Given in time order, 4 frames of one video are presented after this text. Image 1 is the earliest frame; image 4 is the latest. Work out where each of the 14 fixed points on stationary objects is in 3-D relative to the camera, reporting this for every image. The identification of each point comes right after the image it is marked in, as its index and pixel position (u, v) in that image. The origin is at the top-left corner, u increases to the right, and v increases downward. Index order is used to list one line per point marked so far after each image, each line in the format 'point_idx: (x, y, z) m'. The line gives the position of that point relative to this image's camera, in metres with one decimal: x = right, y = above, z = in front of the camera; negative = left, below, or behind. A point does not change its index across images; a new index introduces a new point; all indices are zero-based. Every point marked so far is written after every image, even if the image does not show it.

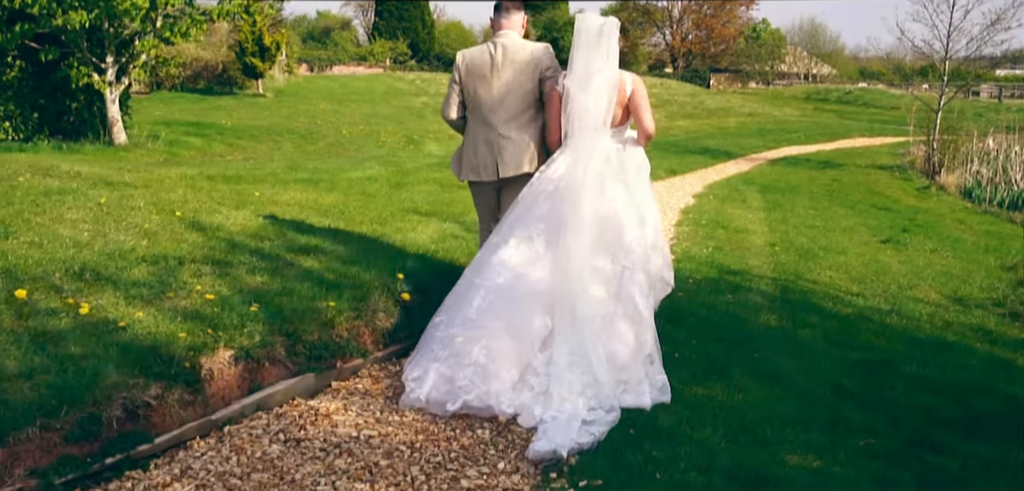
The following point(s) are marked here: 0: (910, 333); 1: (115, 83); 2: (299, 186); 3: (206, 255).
0: (+3.3, -0.7, +6.7) m
1: (-8.6, +3.5, +17.6) m
2: (-2.5, +0.7, +9.5) m
3: (-1.9, -0.1, +5.2) m
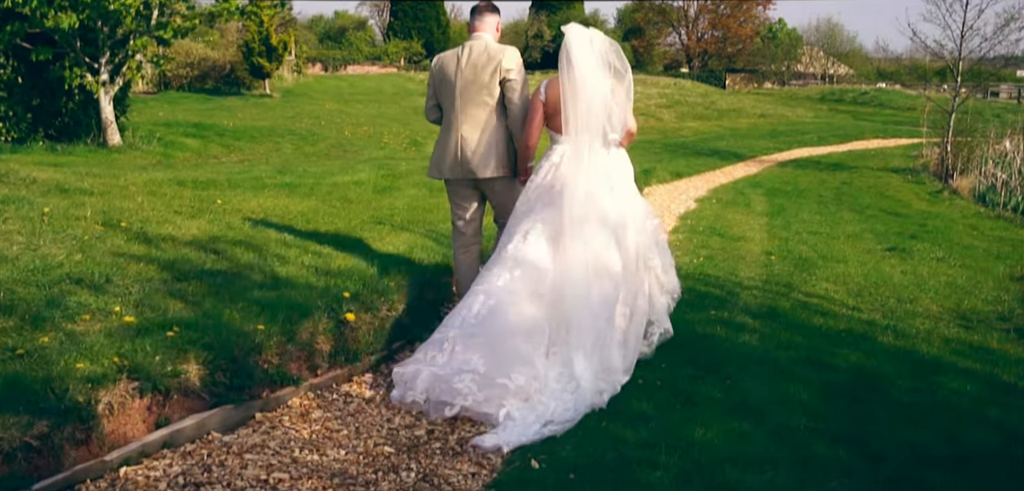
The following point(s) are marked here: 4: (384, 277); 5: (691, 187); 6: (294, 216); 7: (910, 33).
0: (+3.0, -0.8, +6.3) m
1: (-8.6, +3.5, +17.4) m
2: (-2.7, +0.6, +9.2) m
3: (-2.2, -0.1, +4.9) m
4: (-0.9, -0.2, +5.7) m
5: (+4.4, +1.4, +19.9) m
6: (-2.0, +0.3, +7.6) m
7: (+8.3, +4.4, +17.1) m
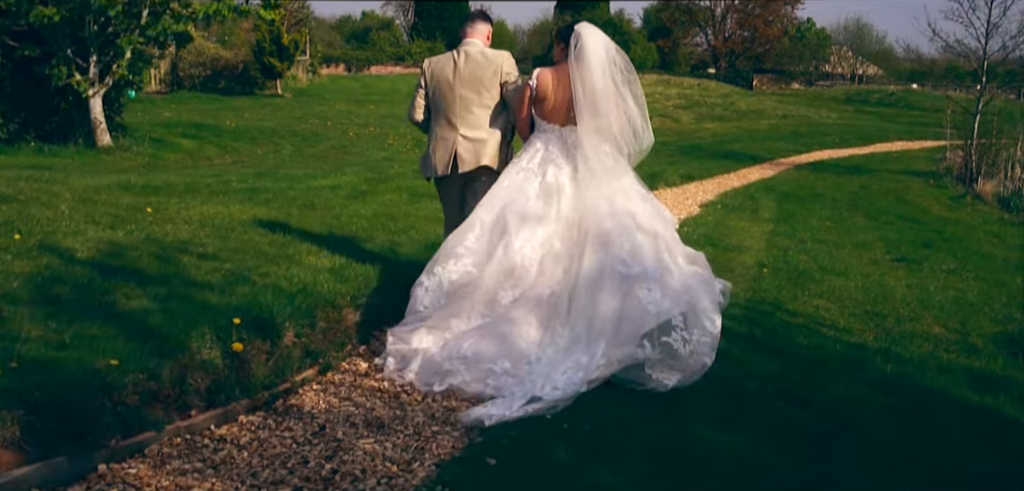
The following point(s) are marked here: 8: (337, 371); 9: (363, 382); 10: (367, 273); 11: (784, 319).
0: (+2.6, -1.0, +5.7) m
1: (-8.6, +3.4, +17.1) m
2: (-3.0, +0.5, +8.7) m
3: (-2.7, -0.2, +4.4) m
4: (-1.3, -0.3, +5.2) m
5: (+4.4, +1.3, +19.2) m
6: (-2.4, +0.2, +7.1) m
7: (+8.3, +4.2, +16.3) m
8: (-1.0, -0.7, +4.7) m
9: (-0.8, -0.8, +4.6) m
10: (-1.1, -0.2, +6.0) m
11: (+2.4, -0.6, +7.0) m
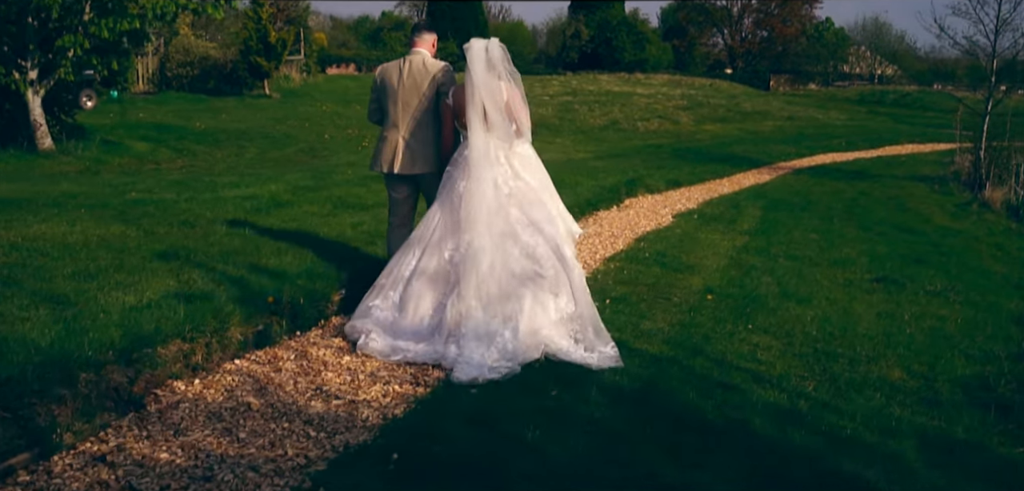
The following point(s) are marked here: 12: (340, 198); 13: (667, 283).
0: (+1.7, -1.2, +4.5) m
1: (-9.3, +3.2, +16.2) m
2: (-3.9, +0.3, +7.7) m
3: (-3.6, -0.4, +3.3) m
4: (-2.3, -0.5, +4.1) m
5: (+3.7, +1.1, +18.0) m
6: (-3.3, 0.0, +6.0) m
7: (+7.6, +4.0, +15.0) m
8: (-2.0, -0.9, +3.7) m
9: (-1.8, -1.0, +3.6) m
10: (-2.0, -0.4, +4.9) m
11: (+1.4, -0.9, +5.9) m
12: (-2.3, +0.6, +11.1) m
13: (+1.6, -0.4, +8.5) m
